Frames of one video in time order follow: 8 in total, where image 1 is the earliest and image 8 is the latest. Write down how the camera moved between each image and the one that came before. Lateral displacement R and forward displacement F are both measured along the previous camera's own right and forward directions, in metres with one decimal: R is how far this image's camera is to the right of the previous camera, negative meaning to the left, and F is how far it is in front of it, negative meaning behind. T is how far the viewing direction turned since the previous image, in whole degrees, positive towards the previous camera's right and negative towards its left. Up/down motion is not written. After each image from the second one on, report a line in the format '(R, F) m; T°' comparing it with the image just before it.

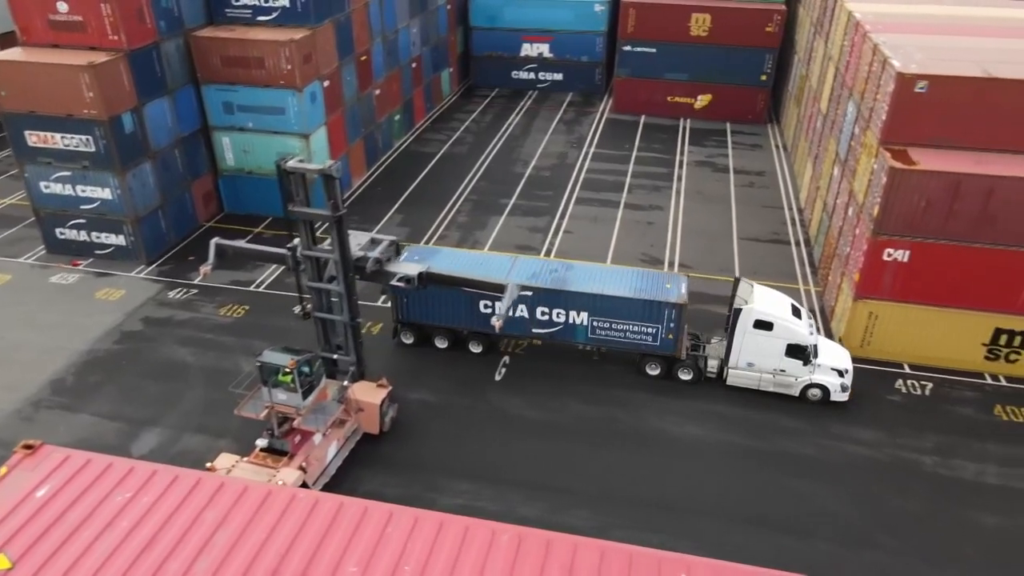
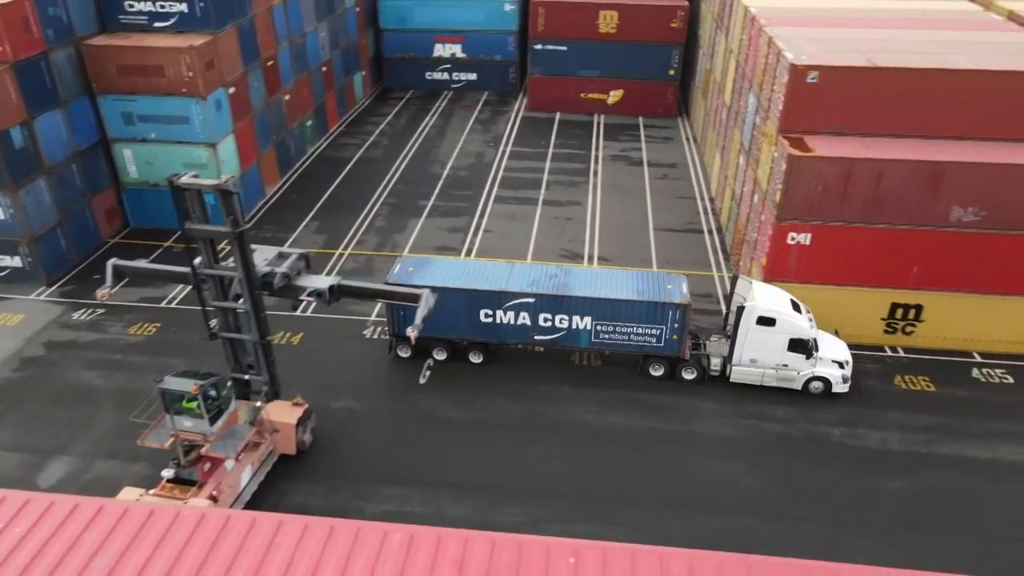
(+0.3, -0.1) m; +5°
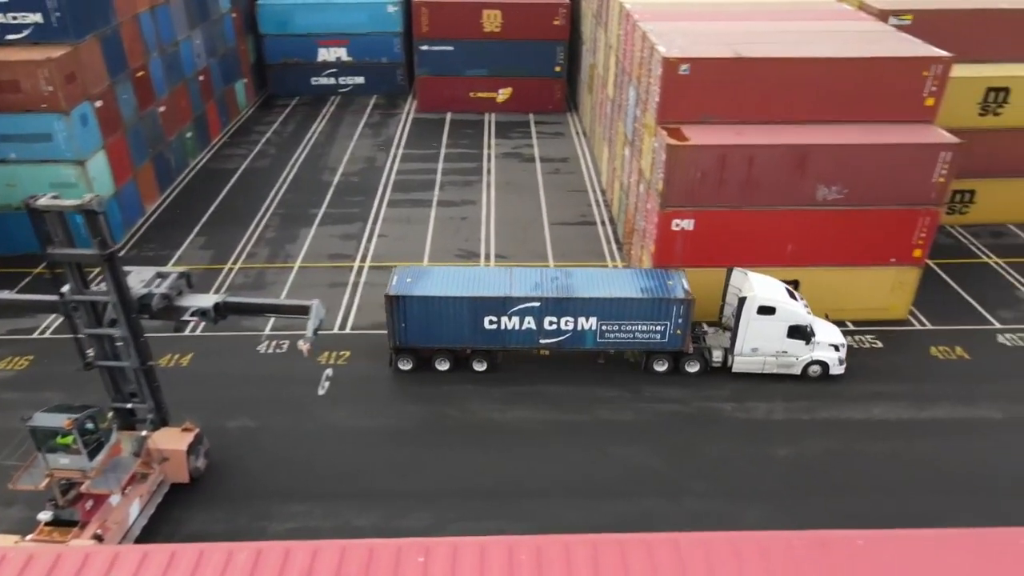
(+0.4, -0.1) m; +7°
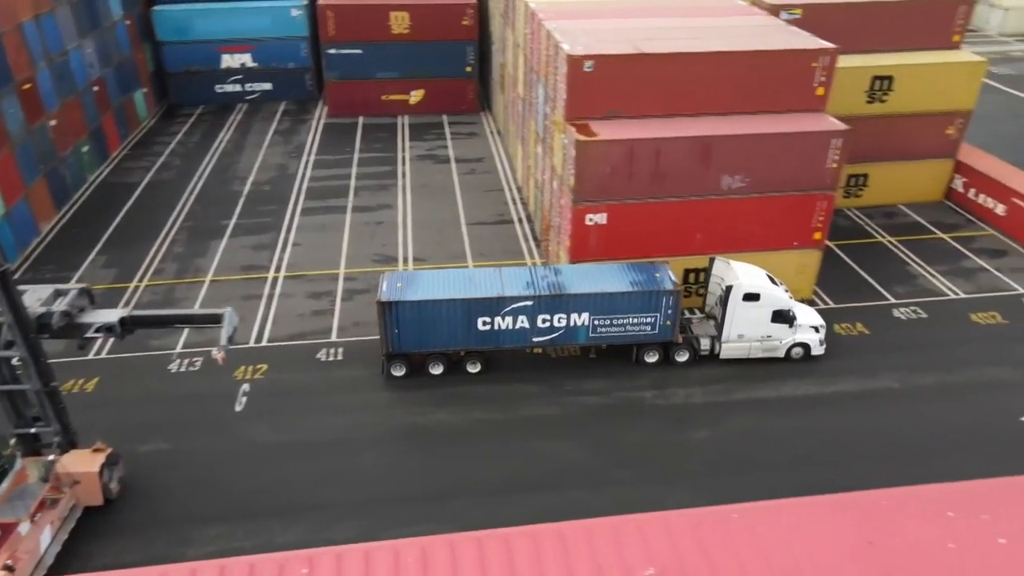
(+0.3, 0.0) m; +6°
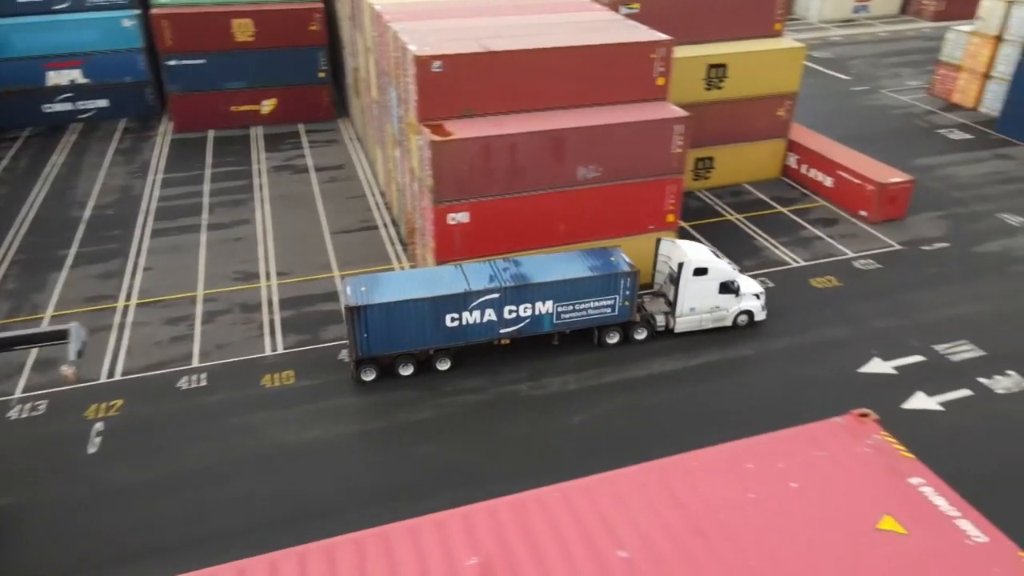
(+0.4, -0.1) m; +9°
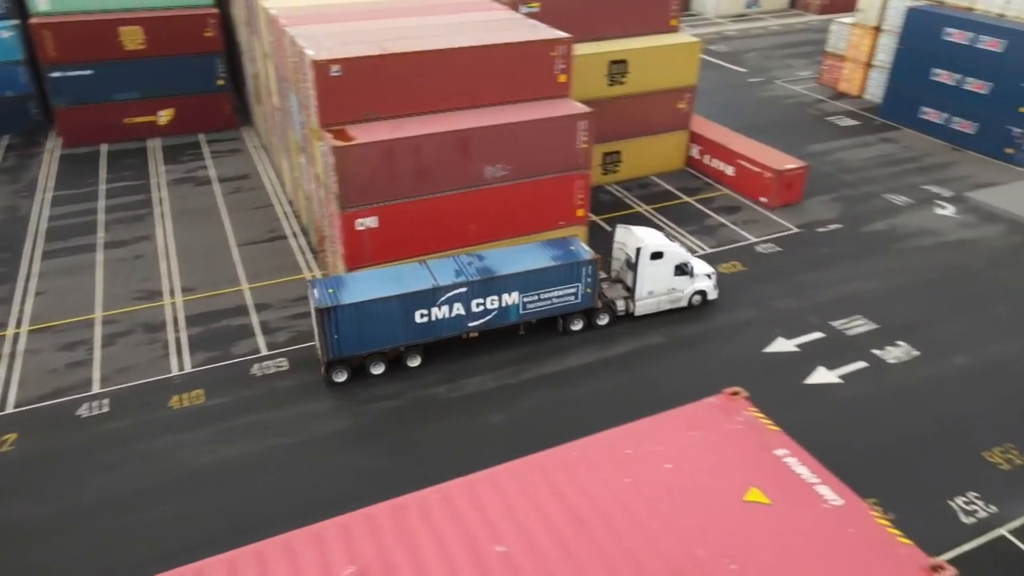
(+0.3, 0.0) m; +6°
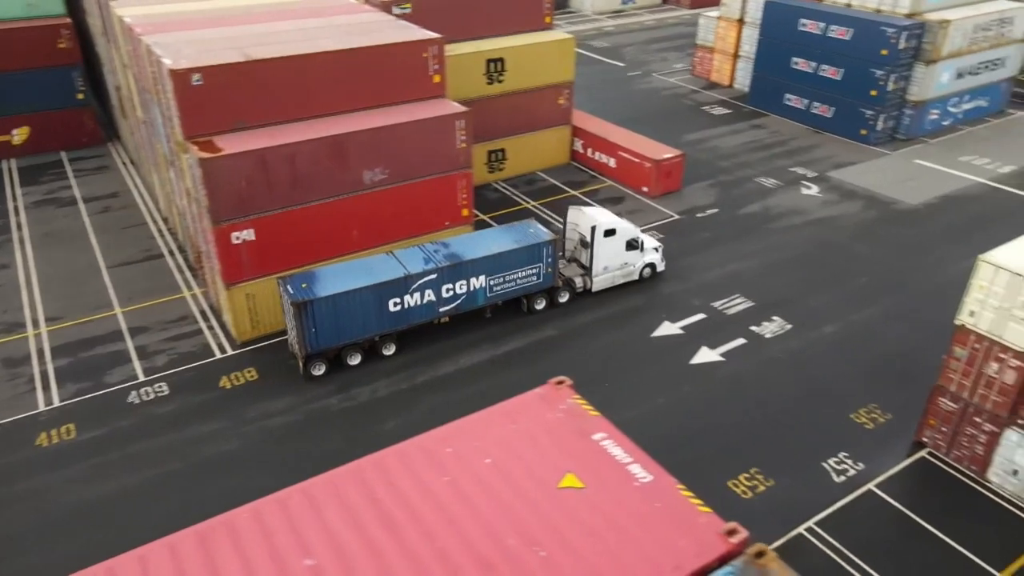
(+0.6, 0.0) m; +7°
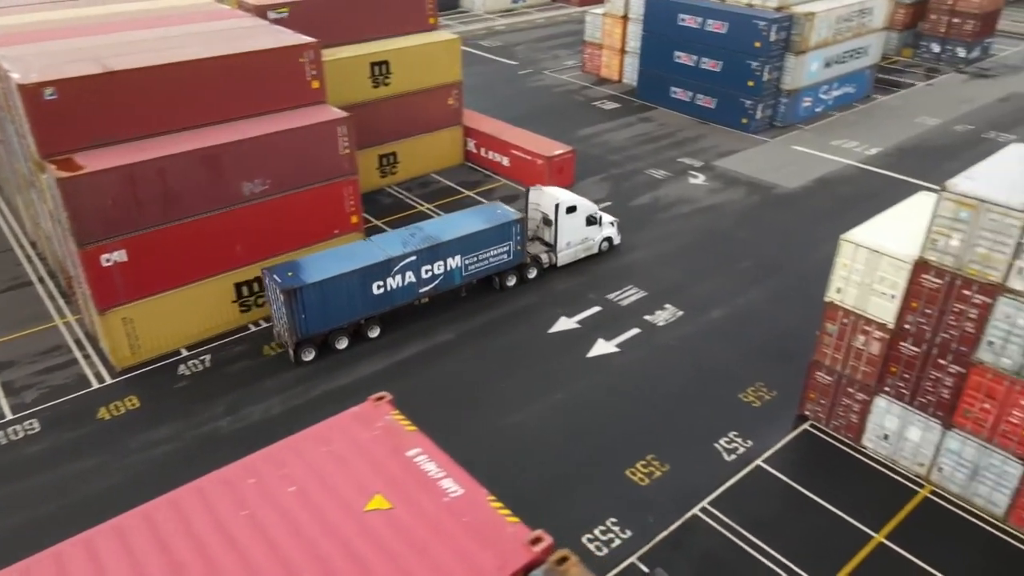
(+0.7, +0.1) m; +6°
